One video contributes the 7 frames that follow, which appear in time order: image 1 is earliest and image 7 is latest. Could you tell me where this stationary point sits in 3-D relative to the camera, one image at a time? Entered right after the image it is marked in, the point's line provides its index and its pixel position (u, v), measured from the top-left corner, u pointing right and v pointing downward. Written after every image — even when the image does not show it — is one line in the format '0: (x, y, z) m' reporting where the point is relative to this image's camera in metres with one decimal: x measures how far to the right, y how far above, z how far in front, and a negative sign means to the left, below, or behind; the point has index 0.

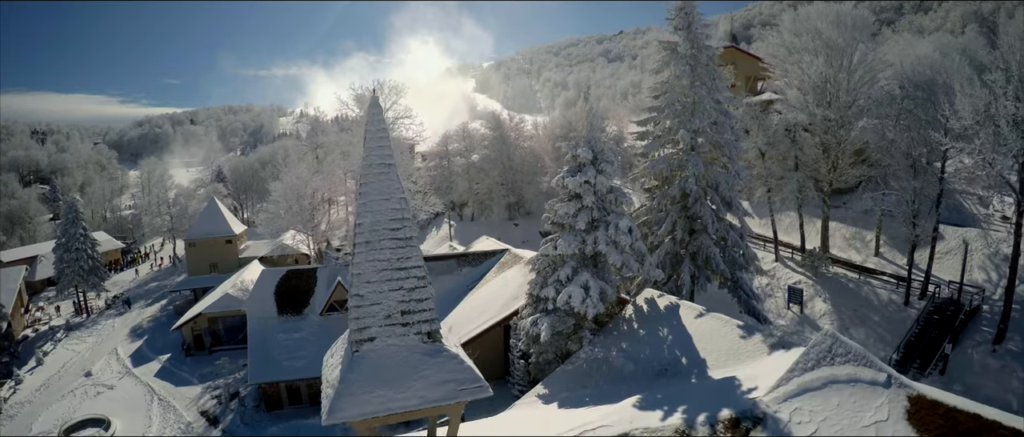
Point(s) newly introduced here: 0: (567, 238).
0: (+1.2, -0.4, +11.1) m
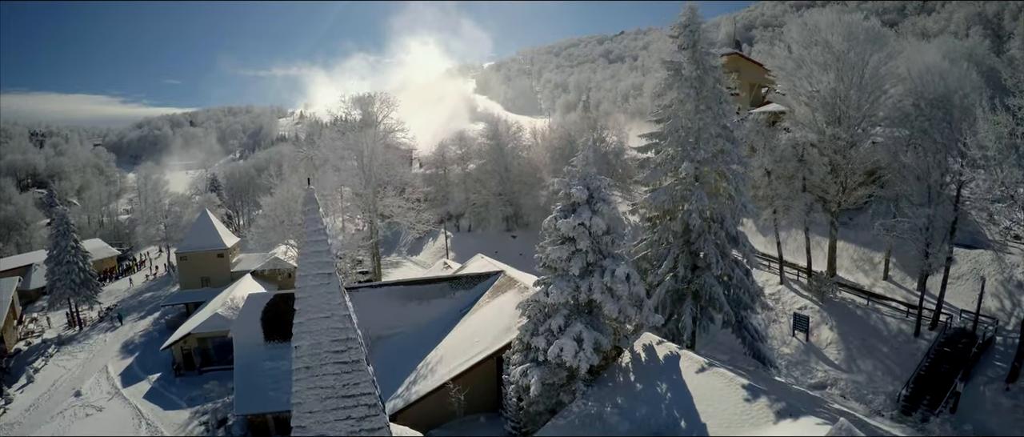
0: (+1.0, -1.4, +10.3) m
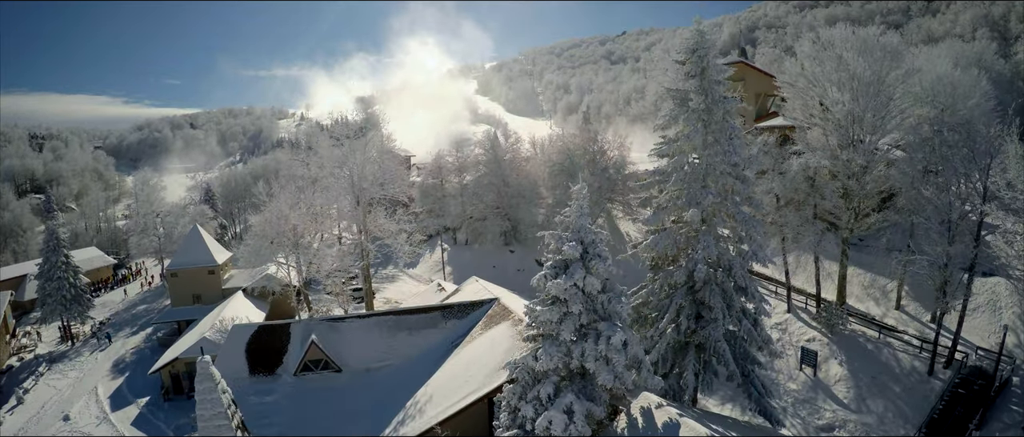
0: (+0.7, -2.5, +9.5) m
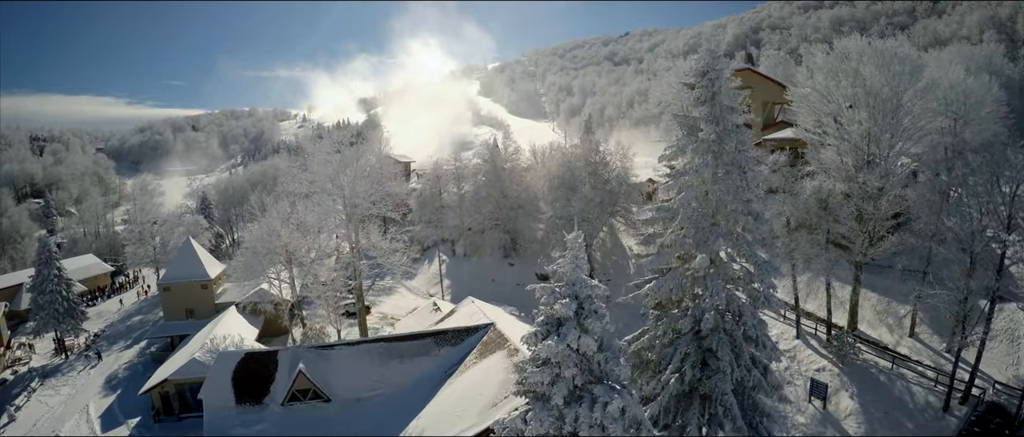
0: (+0.5, -3.4, +8.8) m
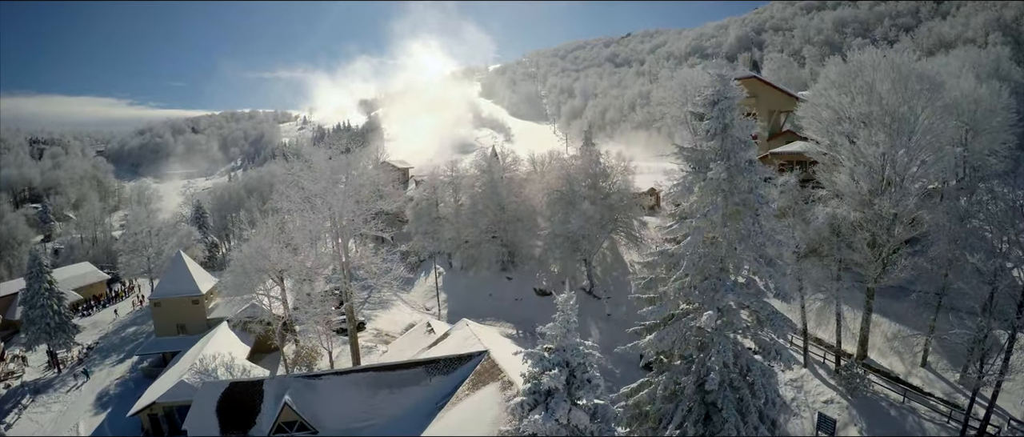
0: (+0.2, -4.4, +8.0) m
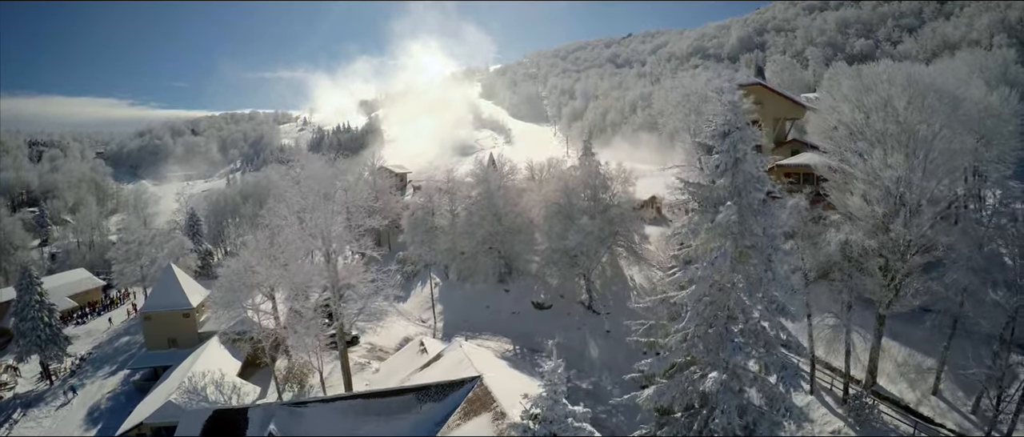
0: (0.0, -5.2, +7.3) m
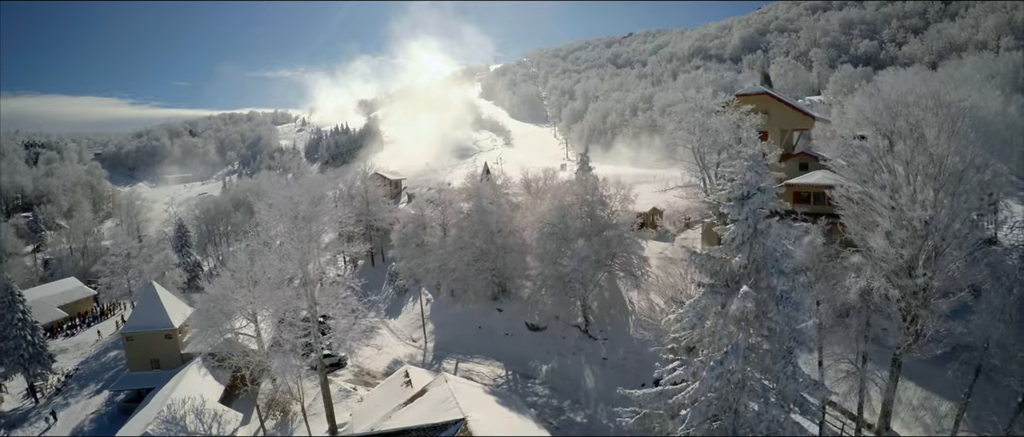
0: (-0.5, -6.4, +6.2) m
